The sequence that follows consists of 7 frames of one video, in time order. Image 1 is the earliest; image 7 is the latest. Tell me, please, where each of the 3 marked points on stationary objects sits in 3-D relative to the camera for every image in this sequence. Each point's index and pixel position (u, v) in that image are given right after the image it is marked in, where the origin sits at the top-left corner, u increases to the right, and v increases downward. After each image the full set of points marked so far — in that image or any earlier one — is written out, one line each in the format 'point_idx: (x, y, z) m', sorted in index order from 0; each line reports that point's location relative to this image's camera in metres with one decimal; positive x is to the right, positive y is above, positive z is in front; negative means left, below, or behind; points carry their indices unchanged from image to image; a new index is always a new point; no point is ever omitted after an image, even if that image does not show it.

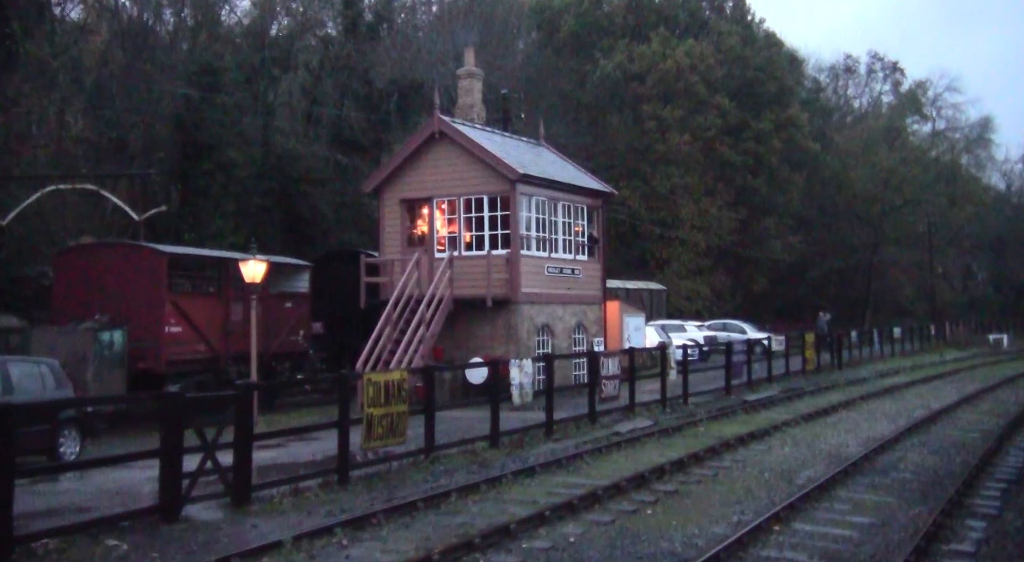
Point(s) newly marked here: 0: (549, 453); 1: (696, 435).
0: (+0.5, -2.6, +15.9) m
1: (+3.3, -2.8, +19.4) m
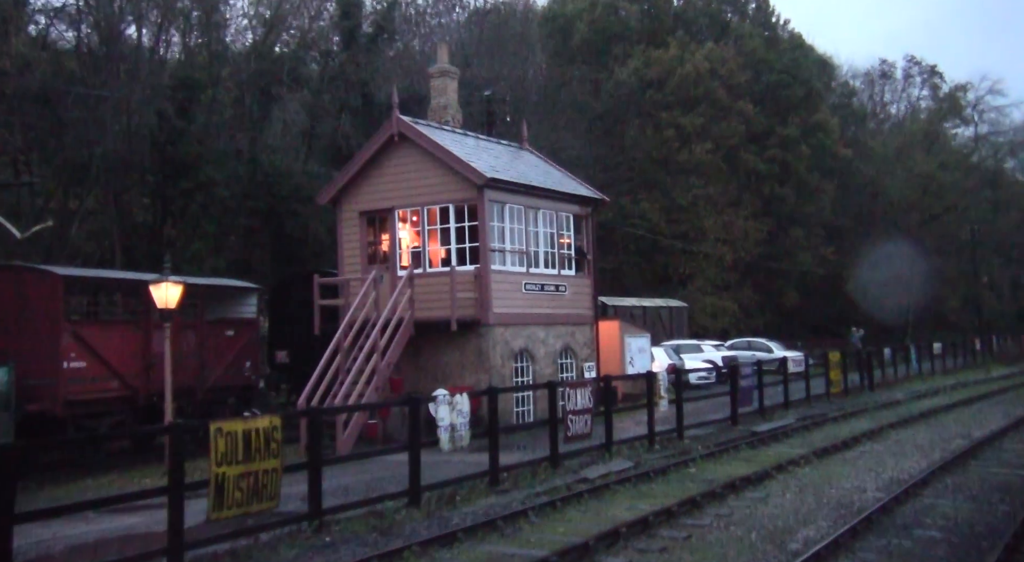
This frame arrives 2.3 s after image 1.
0: (-0.4, -2.8, +12.8) m
1: (+2.6, -3.0, +16.3) m
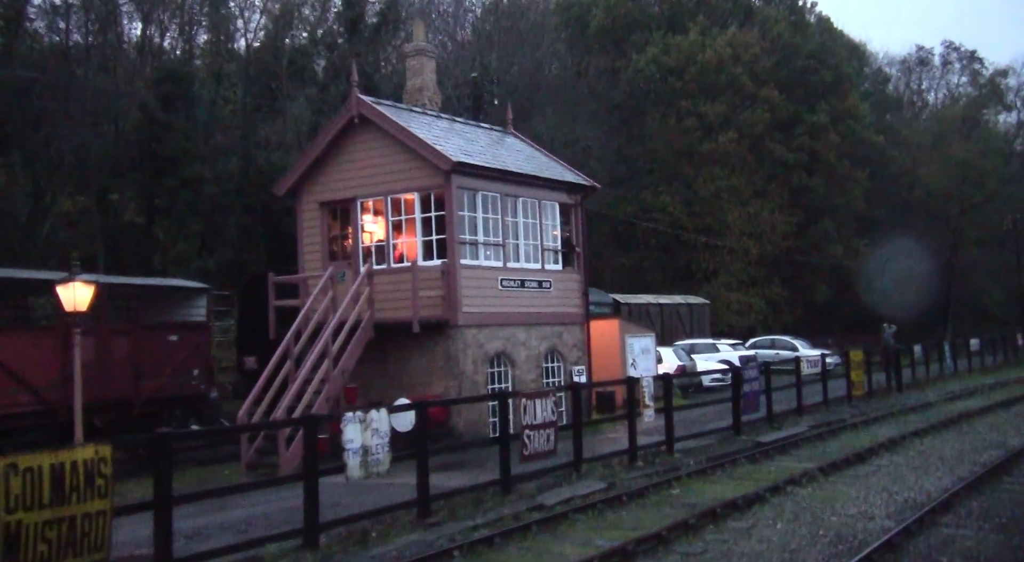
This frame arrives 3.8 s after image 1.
0: (-1.2, -2.7, +10.6) m
1: (+1.9, -2.9, +14.0) m
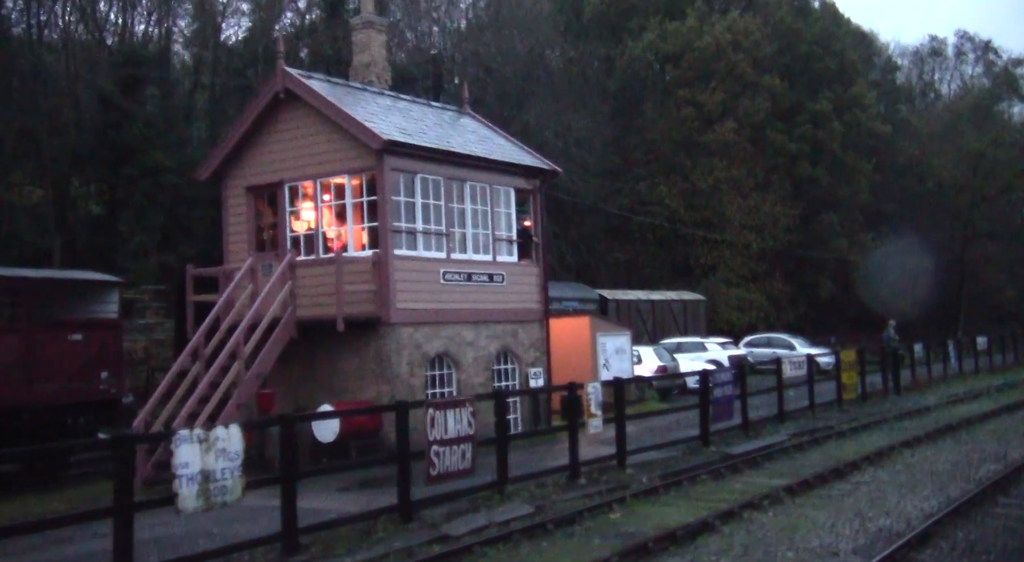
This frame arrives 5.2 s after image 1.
0: (-2.3, -2.6, +8.6) m
1: (+0.9, -2.8, +11.9) m
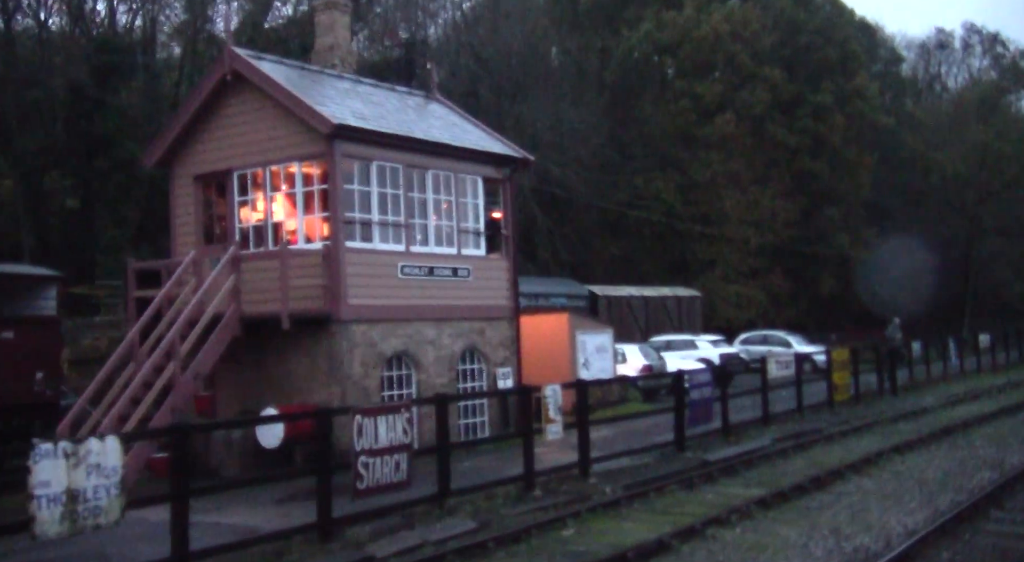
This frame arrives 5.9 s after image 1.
0: (-2.9, -2.5, +7.5) m
1: (+0.2, -2.7, +10.8) m
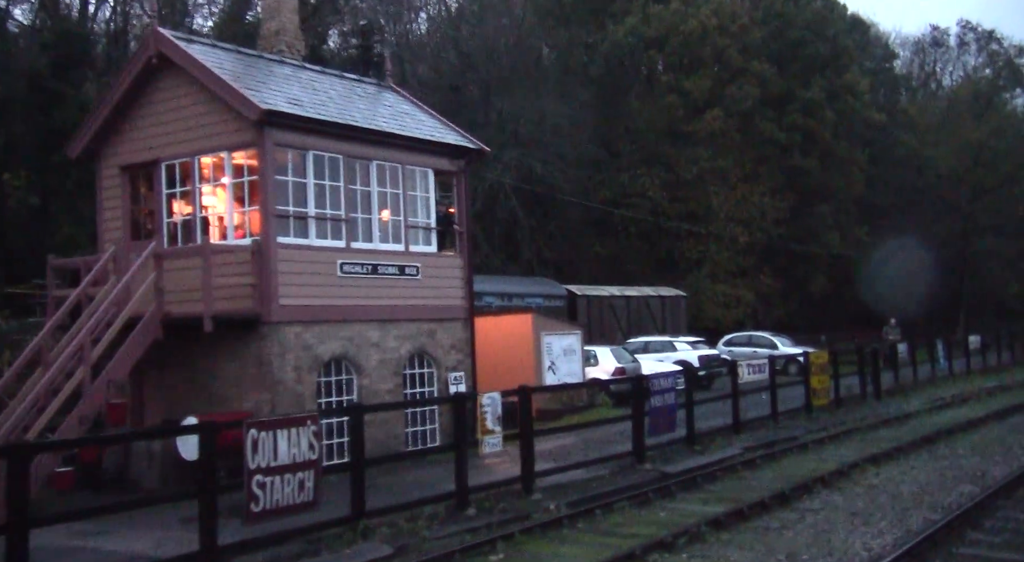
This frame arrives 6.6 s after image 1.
0: (-3.7, -2.5, +6.3) m
1: (-0.5, -2.7, +9.6) m
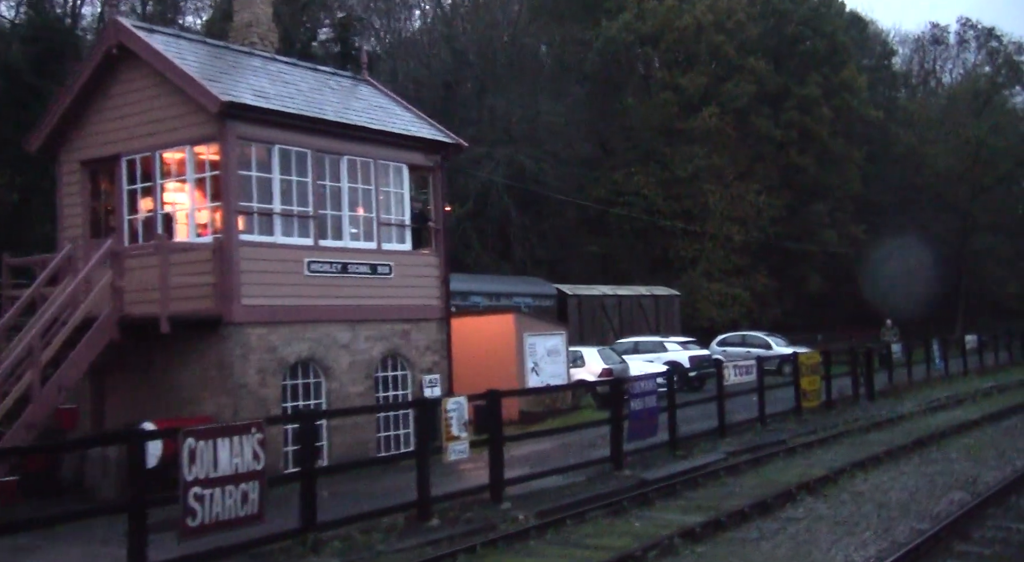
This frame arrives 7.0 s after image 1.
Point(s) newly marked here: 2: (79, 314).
0: (-4.1, -2.5, +5.7) m
1: (-0.9, -2.7, +9.0) m
2: (-5.5, -0.5, +13.4) m
